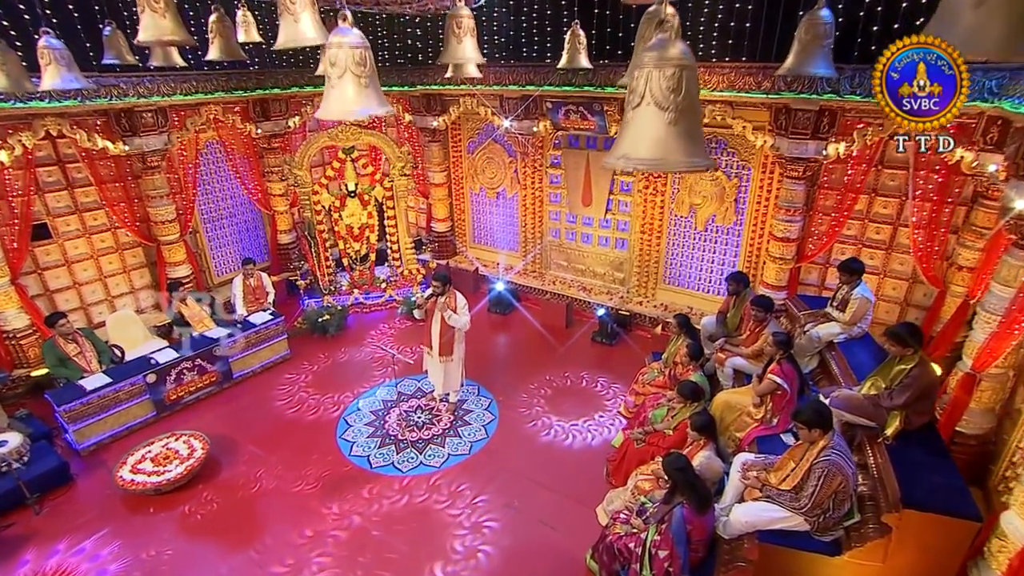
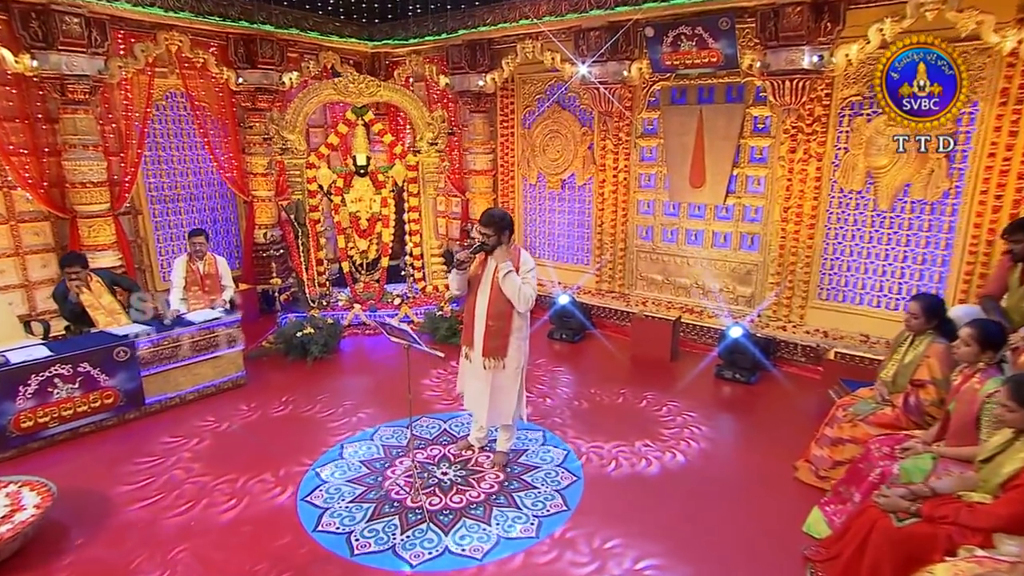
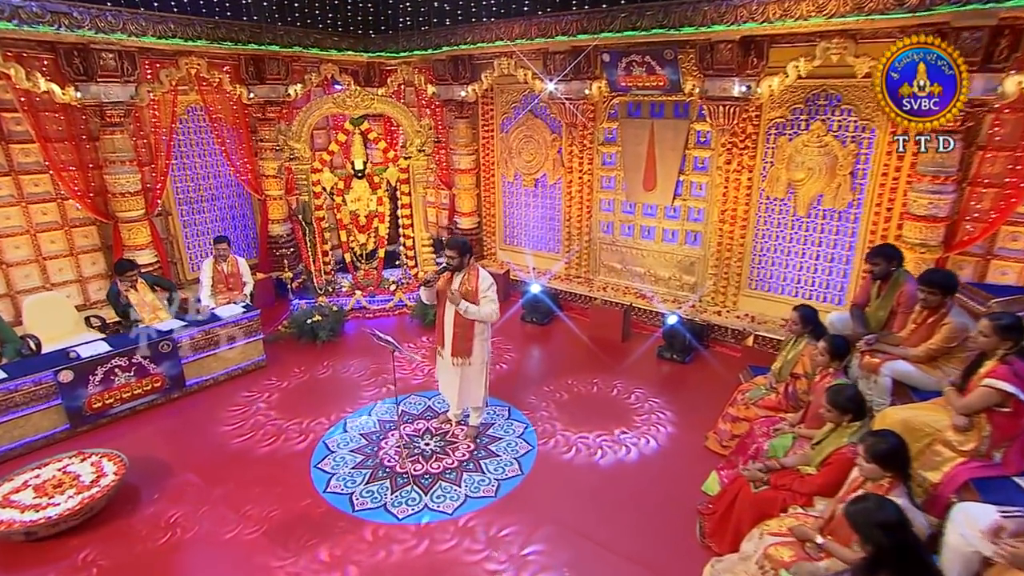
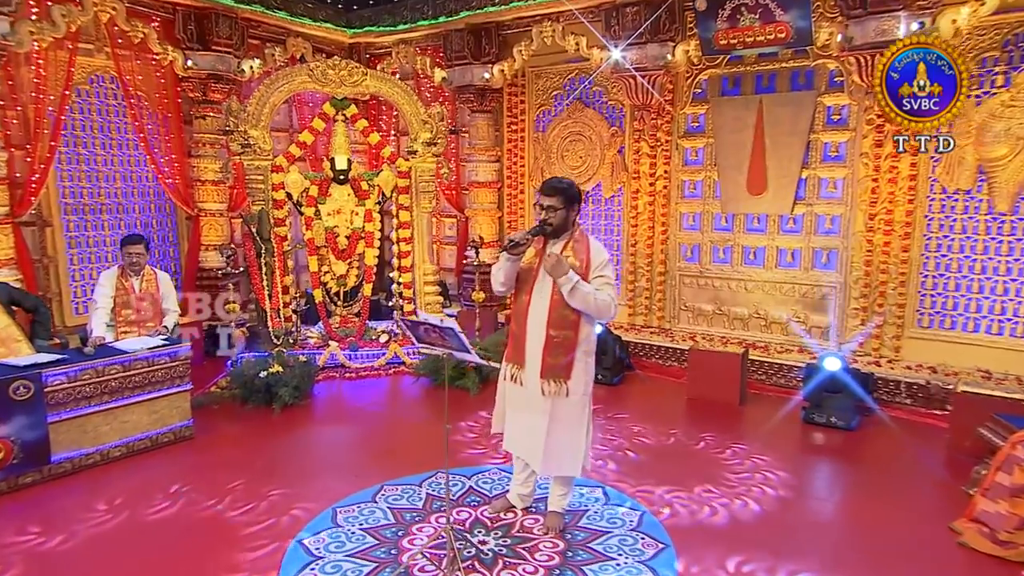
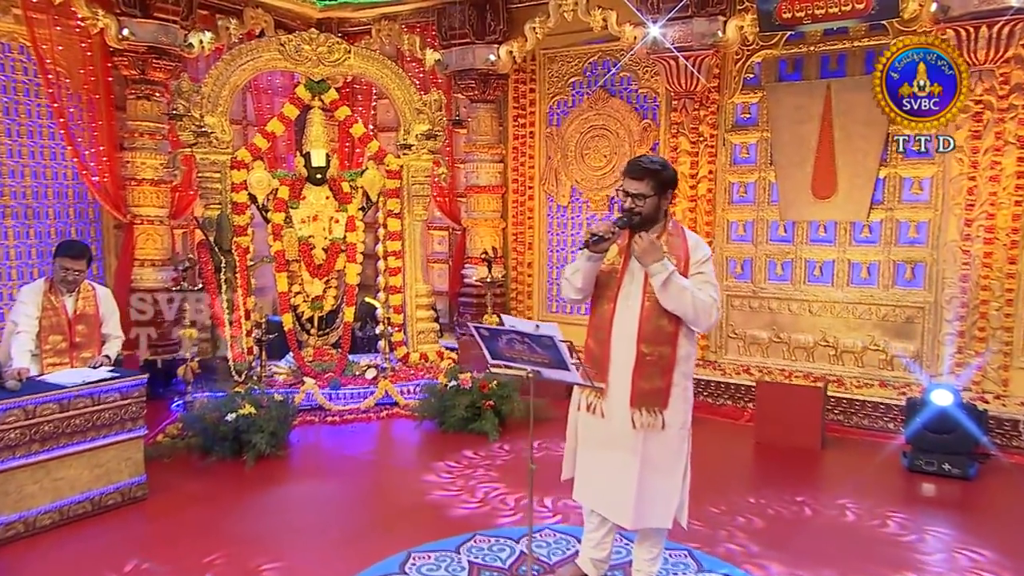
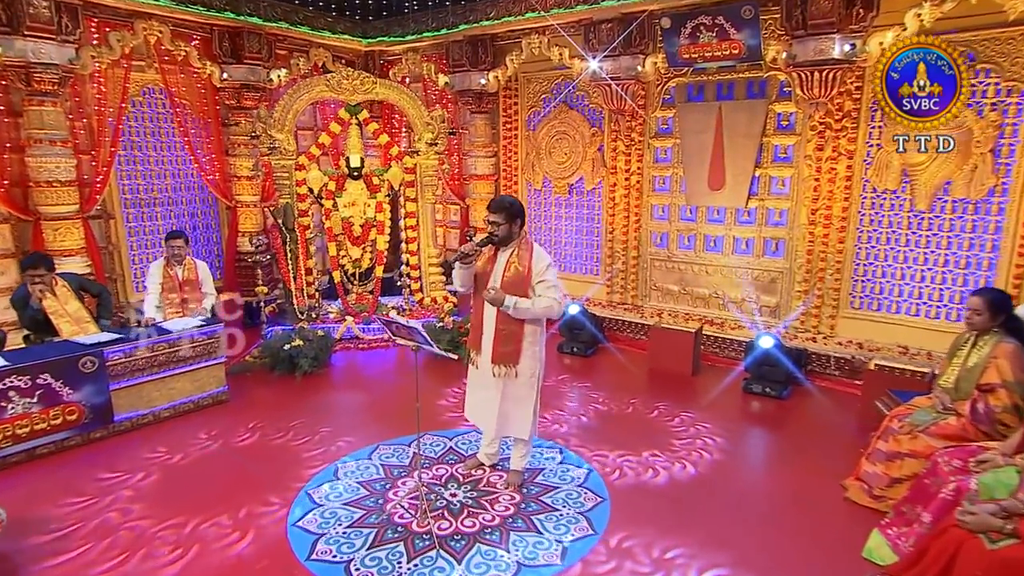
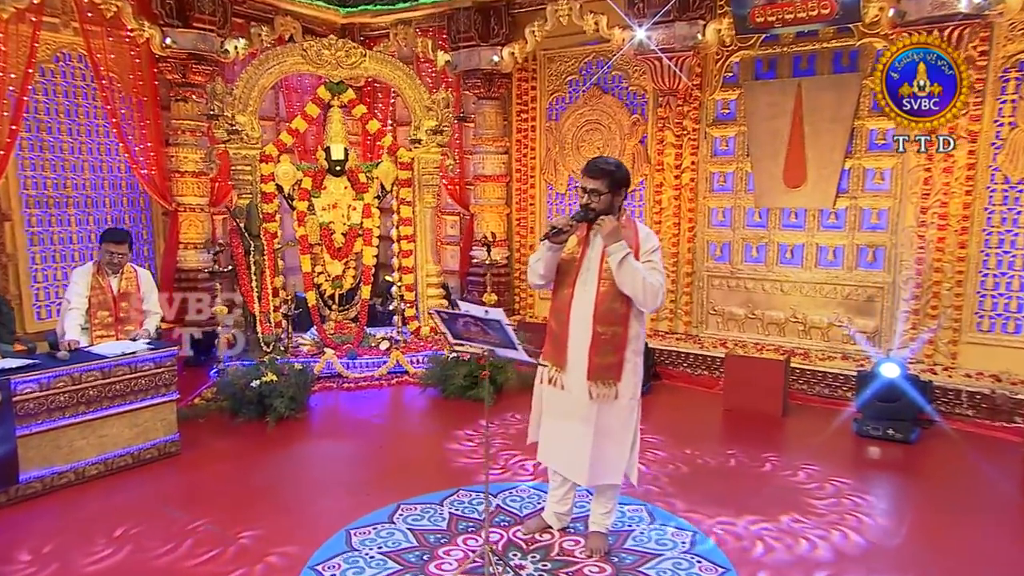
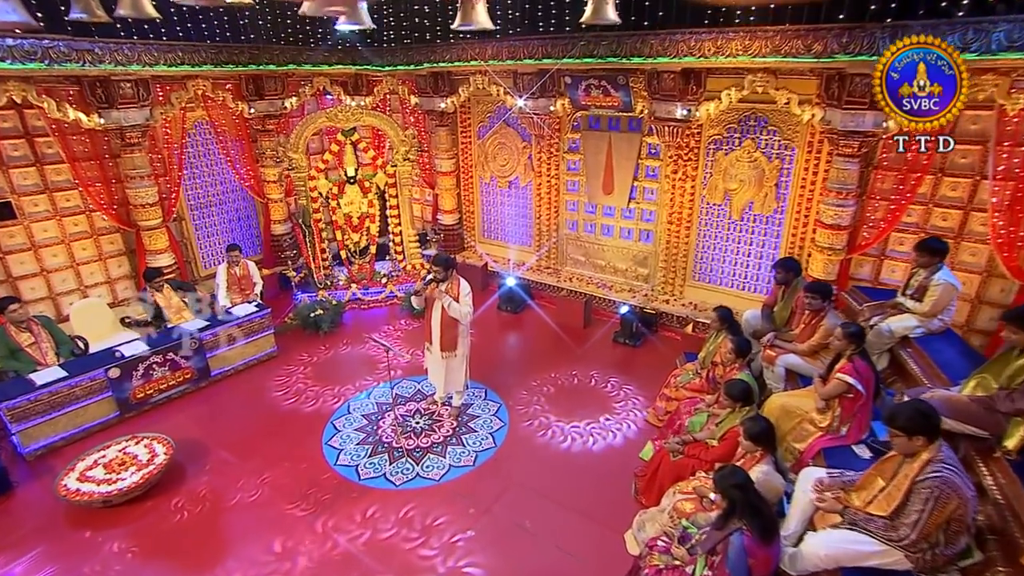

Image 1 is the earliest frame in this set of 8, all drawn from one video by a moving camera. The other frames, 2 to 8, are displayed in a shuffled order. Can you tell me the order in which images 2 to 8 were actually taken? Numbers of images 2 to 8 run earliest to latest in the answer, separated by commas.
8, 3, 2, 6, 4, 7, 5
